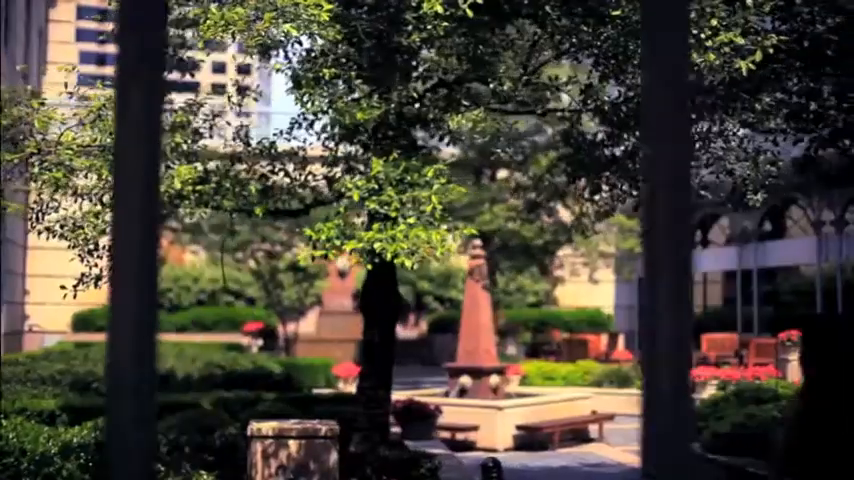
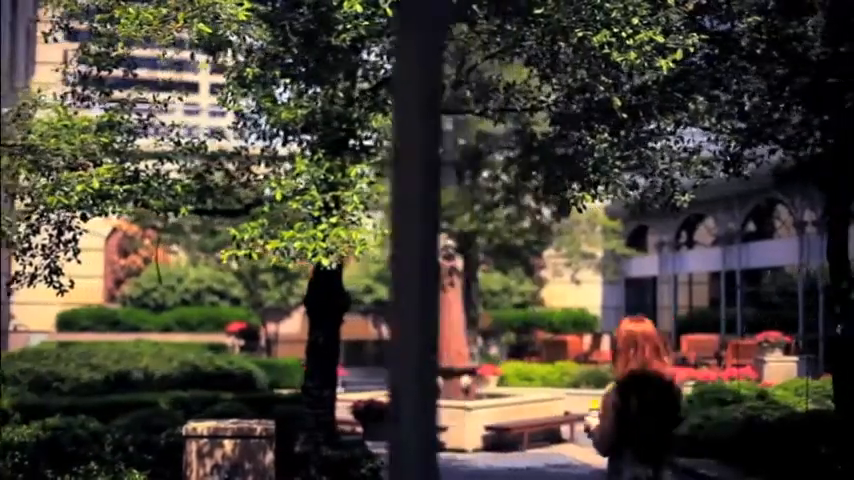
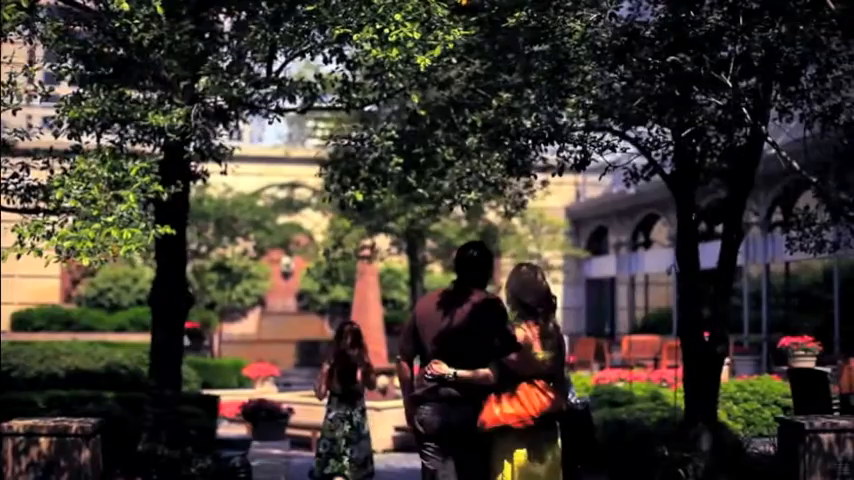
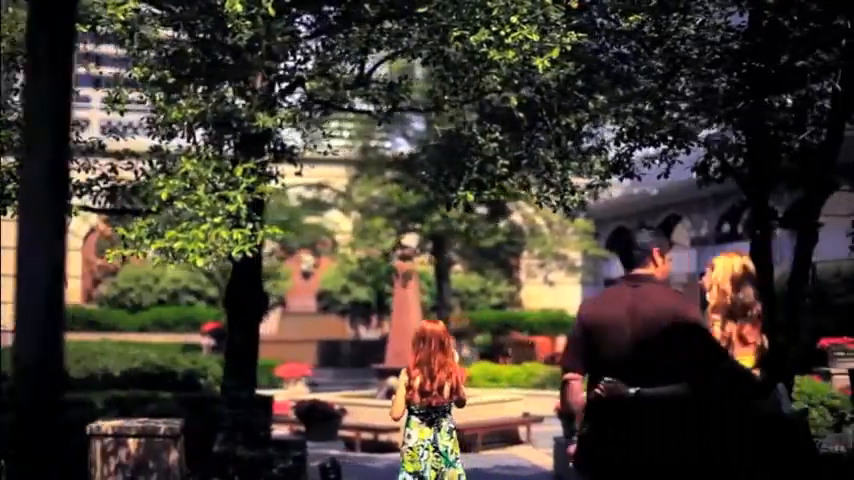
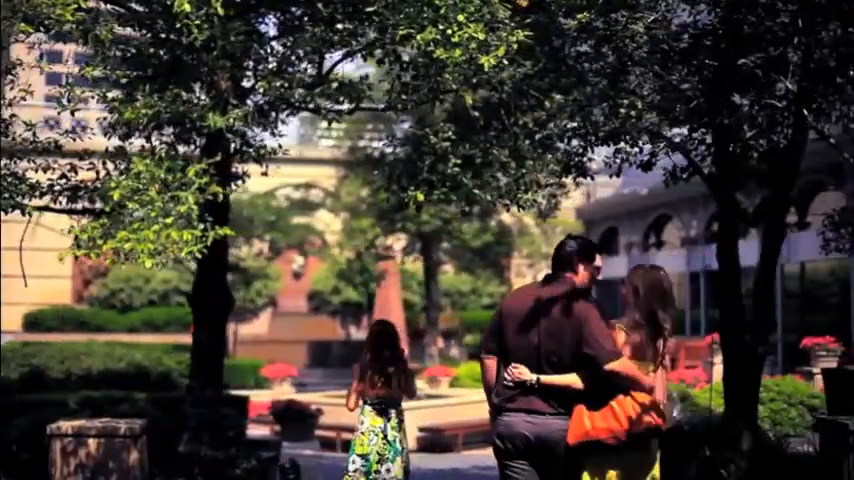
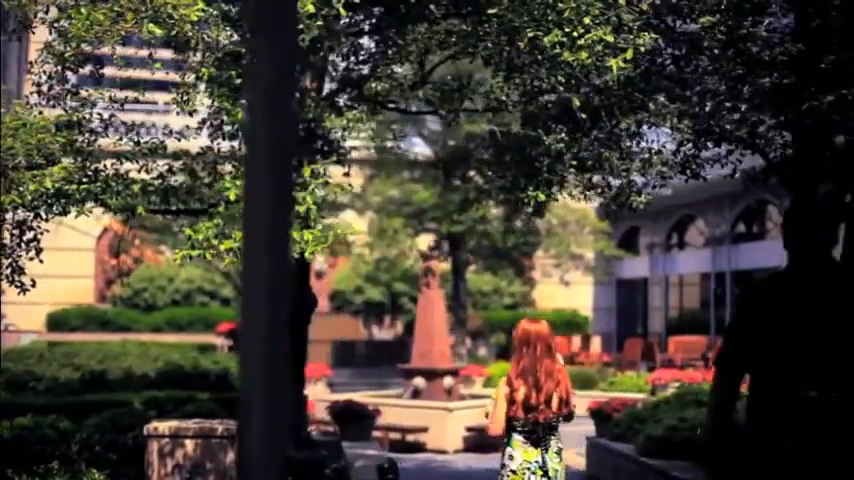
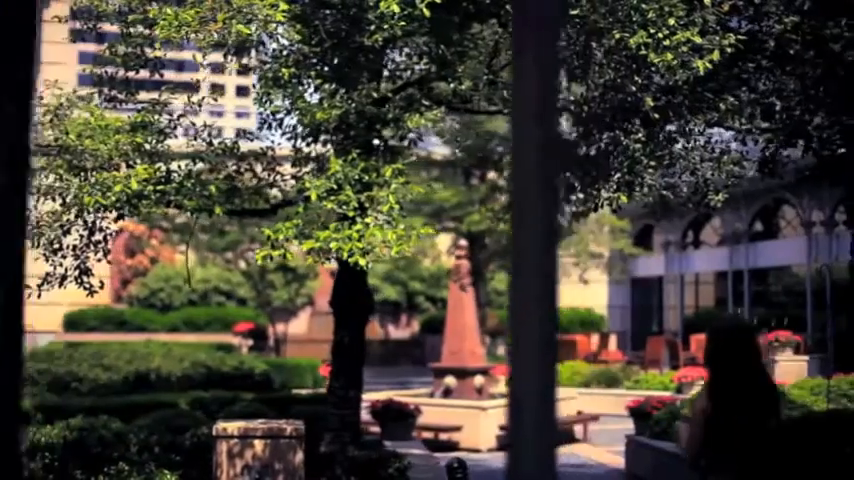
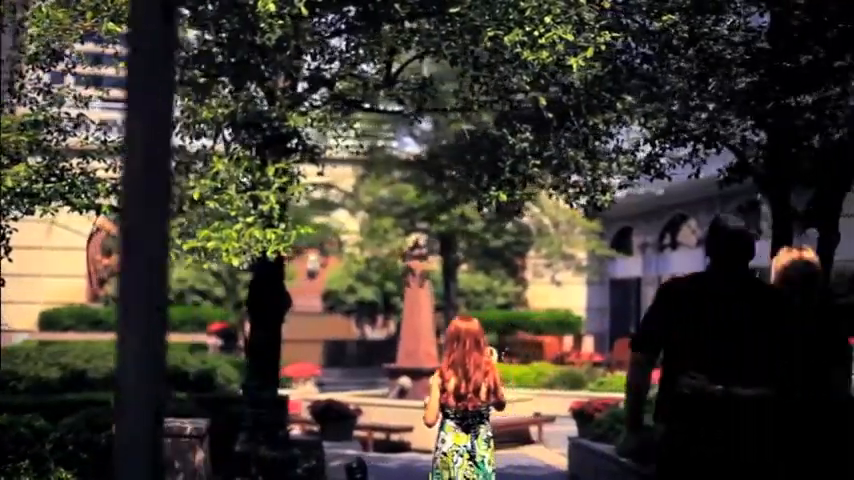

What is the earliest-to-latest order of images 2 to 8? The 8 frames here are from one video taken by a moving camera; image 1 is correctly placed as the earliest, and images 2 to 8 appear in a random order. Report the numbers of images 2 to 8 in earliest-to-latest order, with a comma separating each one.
7, 2, 6, 8, 4, 5, 3
